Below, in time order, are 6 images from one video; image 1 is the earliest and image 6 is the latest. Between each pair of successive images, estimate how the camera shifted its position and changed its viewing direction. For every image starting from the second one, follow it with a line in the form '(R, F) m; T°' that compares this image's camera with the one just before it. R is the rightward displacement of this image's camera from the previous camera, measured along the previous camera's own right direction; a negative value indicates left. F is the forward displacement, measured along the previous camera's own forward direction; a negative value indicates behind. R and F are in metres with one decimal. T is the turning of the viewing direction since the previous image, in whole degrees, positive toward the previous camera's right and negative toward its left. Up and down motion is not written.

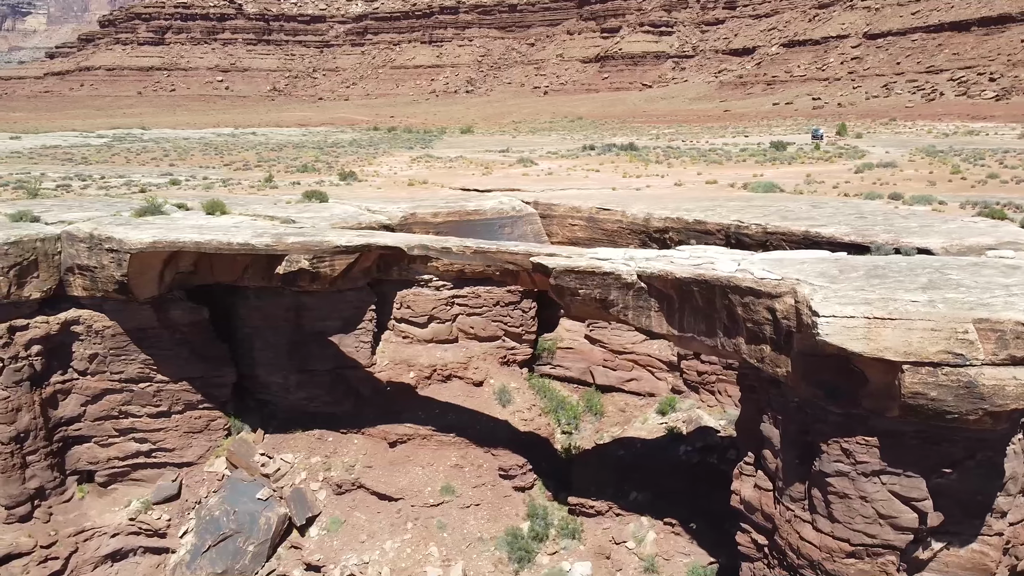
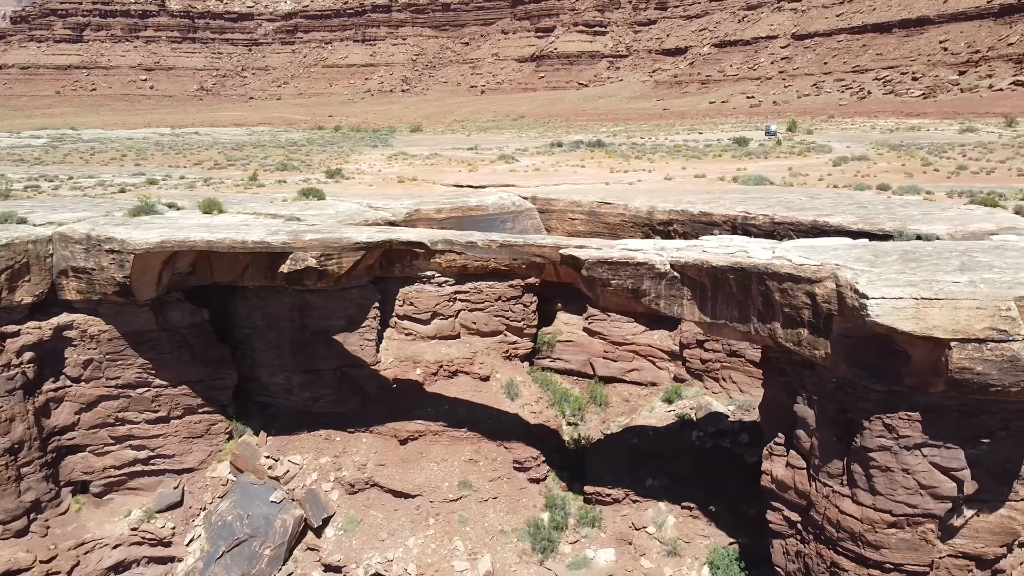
(-0.9, 0.0) m; +5°
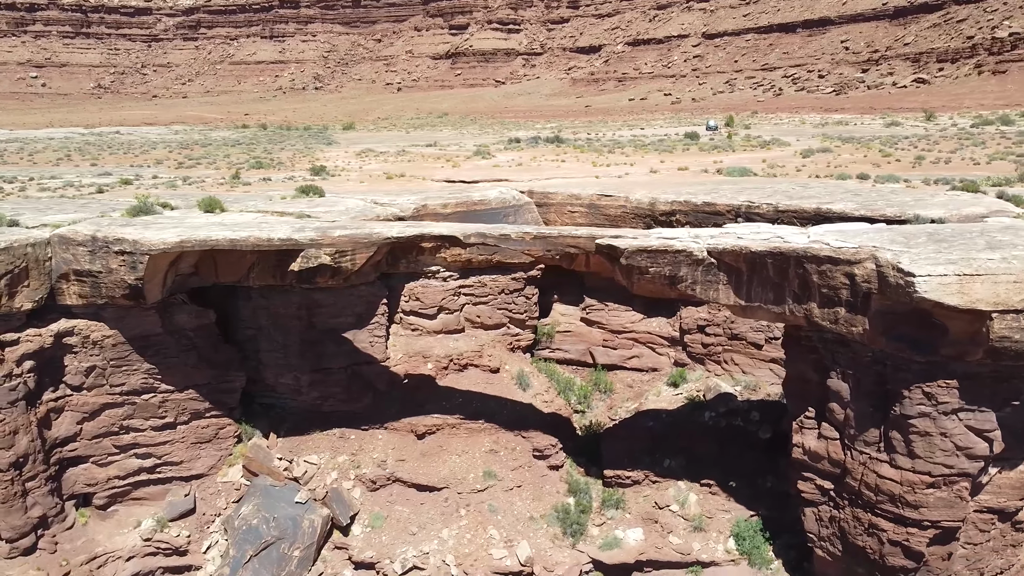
(-1.3, -0.1) m; +6°
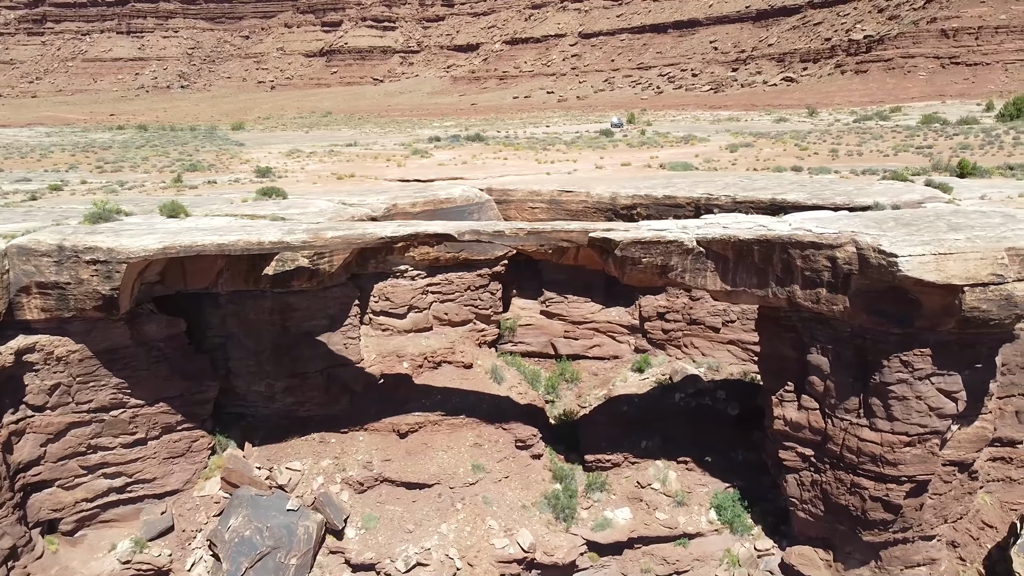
(-1.3, -0.1) m; +9°
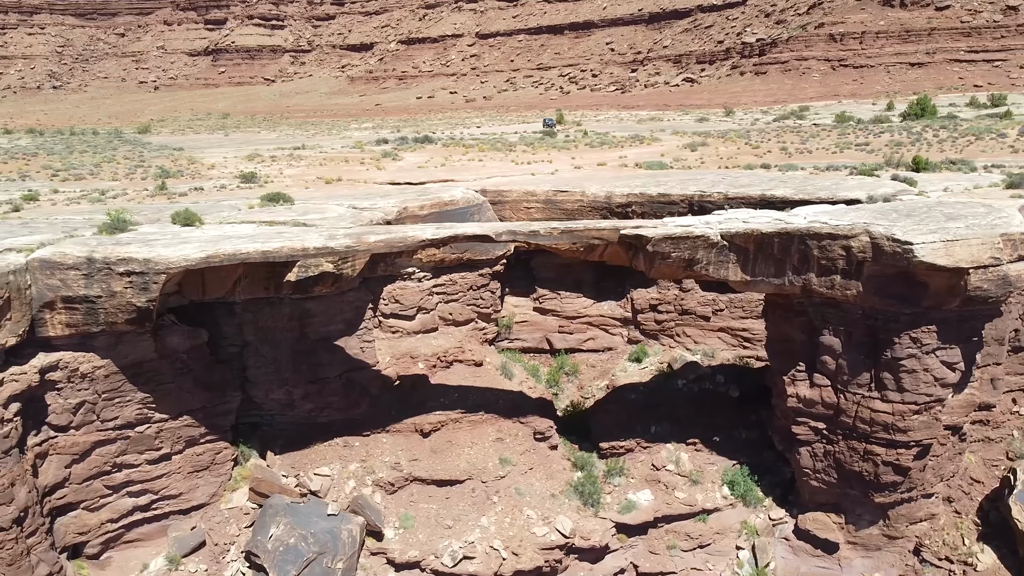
(-1.6, -0.2) m; +8°
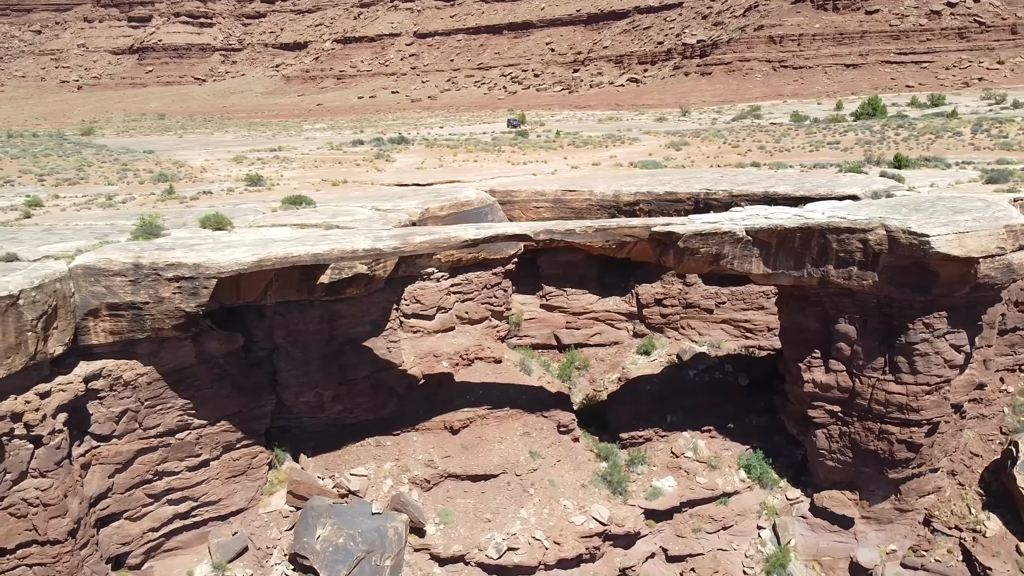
(-1.2, -0.2) m; +5°
